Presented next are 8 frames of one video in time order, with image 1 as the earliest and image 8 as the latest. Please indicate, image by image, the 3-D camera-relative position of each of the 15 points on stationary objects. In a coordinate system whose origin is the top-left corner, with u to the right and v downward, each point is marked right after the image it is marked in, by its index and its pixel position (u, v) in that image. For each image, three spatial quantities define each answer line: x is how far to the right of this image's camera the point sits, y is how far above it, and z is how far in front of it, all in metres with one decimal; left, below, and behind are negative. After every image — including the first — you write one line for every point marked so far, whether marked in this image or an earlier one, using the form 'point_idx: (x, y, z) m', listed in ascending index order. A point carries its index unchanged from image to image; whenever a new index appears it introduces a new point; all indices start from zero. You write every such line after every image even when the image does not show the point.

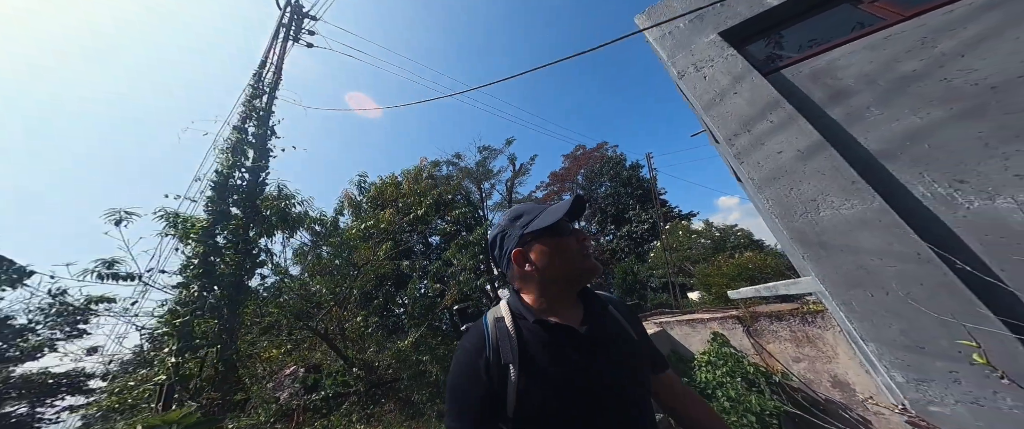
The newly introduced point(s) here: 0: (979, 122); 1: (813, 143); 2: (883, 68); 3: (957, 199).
0: (+2.6, +0.5, +1.6) m
1: (+2.1, +0.5, +1.9) m
2: (+2.5, +1.0, +1.9) m
3: (+2.5, +0.1, +1.6) m
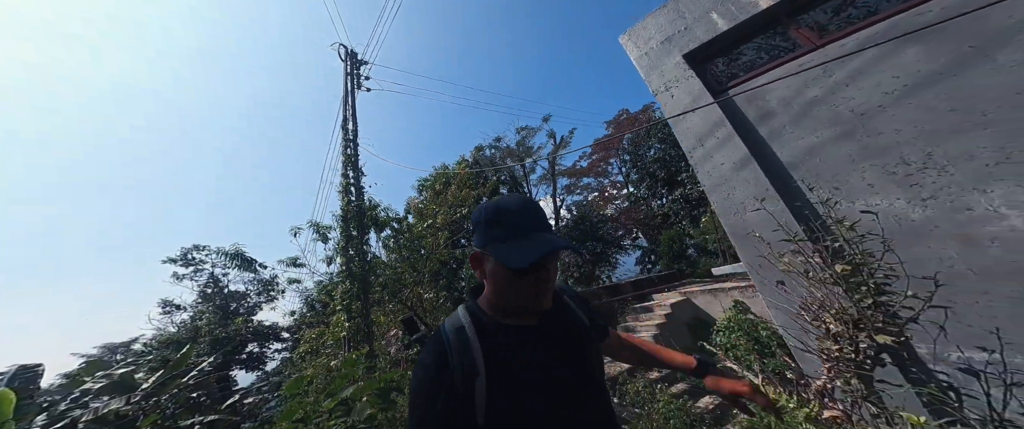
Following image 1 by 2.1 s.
0: (+2.5, +0.5, +2.1) m
1: (+2.1, +0.5, +2.5) m
2: (+2.4, +1.0, +2.4) m
3: (+2.4, +0.1, +2.2) m
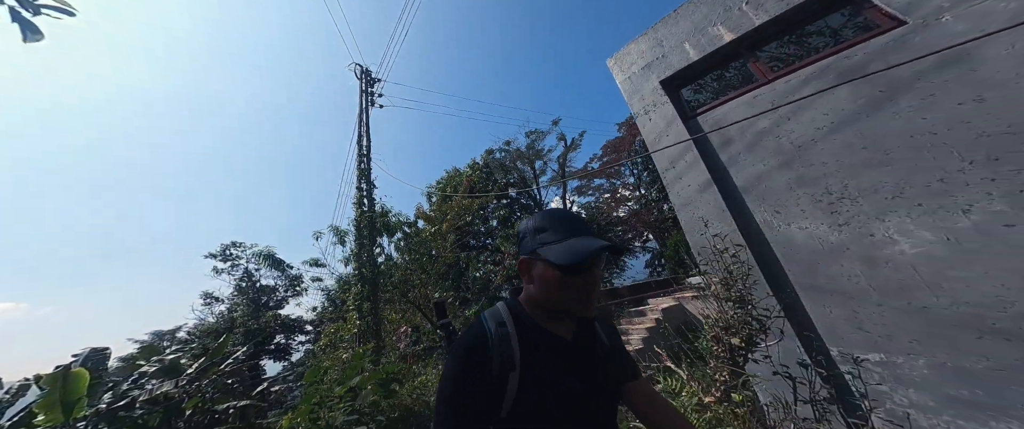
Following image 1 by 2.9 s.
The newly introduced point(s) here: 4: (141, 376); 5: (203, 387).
0: (+2.3, +0.3, +2.4) m
1: (+1.9, +0.3, +2.8) m
2: (+2.2, +0.8, +2.7) m
3: (+2.2, -0.1, +2.5) m
4: (-4.2, -1.8, +3.3) m
5: (-3.6, -2.0, +3.4) m
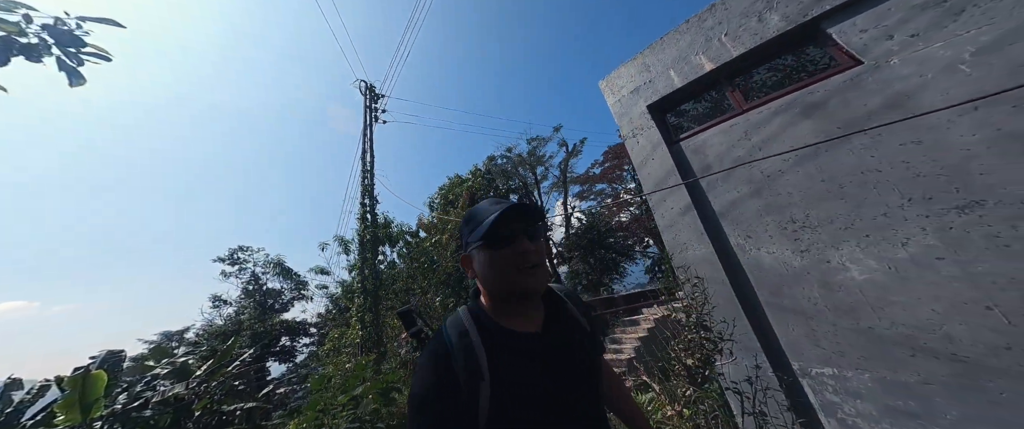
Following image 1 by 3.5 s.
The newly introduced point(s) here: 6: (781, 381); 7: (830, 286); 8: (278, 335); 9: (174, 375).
0: (+2.2, +0.1, +2.6) m
1: (+1.8, +0.1, +3.0) m
2: (+2.1, +0.6, +2.9) m
3: (+2.2, -0.3, +2.7) m
4: (-4.2, -2.0, +3.6) m
5: (-3.7, -2.2, +3.6) m
6: (+2.2, -1.3, +2.4) m
7: (+2.4, -0.5, +2.2) m
8: (-10.2, -5.3, +12.9) m
9: (-4.0, -2.0, +3.5) m
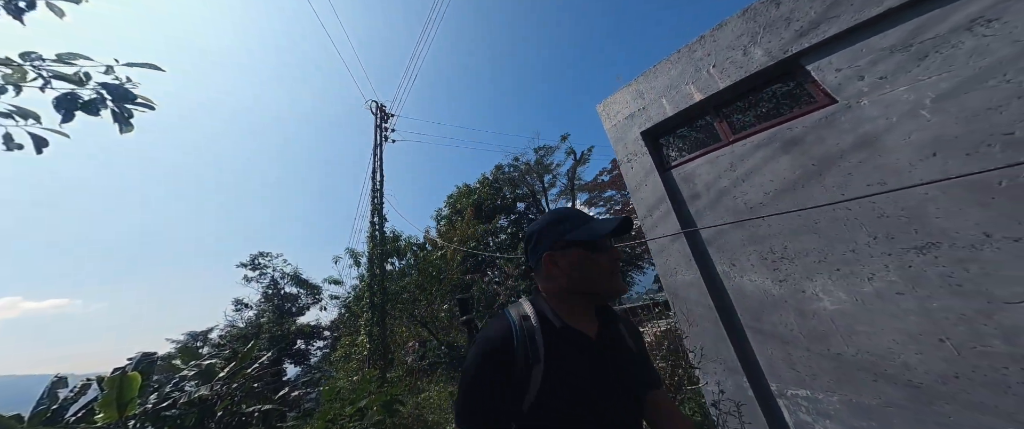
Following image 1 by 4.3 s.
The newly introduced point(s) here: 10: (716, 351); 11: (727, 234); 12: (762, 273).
0: (+2.2, -0.1, +2.8) m
1: (+1.8, -0.2, +3.2) m
2: (+2.1, +0.4, +3.0) m
3: (+2.1, -0.6, +2.8) m
4: (-4.3, -2.3, +3.9) m
5: (-3.7, -2.5, +3.9) m
6: (+2.1, -1.6, +2.5) m
7: (+2.3, -0.8, +2.3) m
8: (-9.9, -5.7, +13.4) m
9: (-4.1, -2.2, +3.8) m
10: (+2.0, -1.3, +2.8) m
11: (+2.1, -0.2, +2.9) m
12: (+2.2, -0.5, +2.6) m
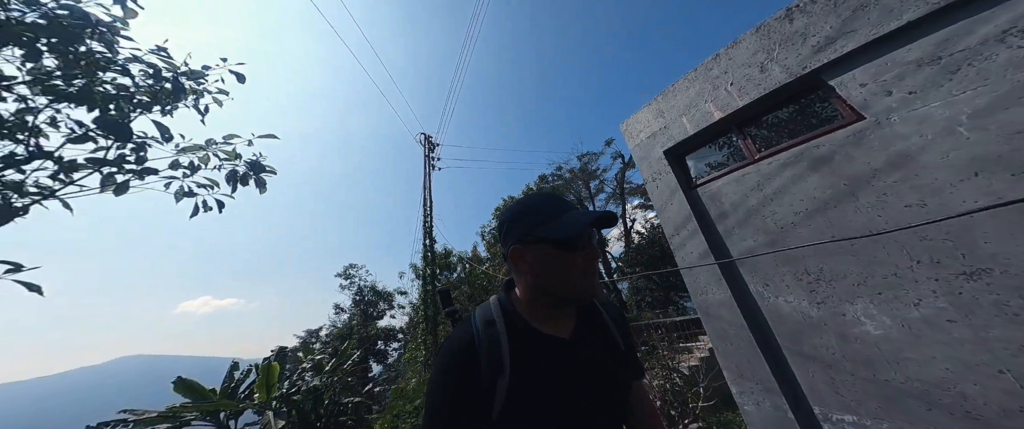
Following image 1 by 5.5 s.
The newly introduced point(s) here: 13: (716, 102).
0: (+2.4, -0.3, +2.7) m
1: (+2.1, -0.4, +3.1) m
2: (+2.3, +0.2, +2.9) m
3: (+2.4, -0.7, +2.7) m
4: (-3.6, -2.7, +4.8) m
5: (-3.1, -2.9, +4.8) m
6: (+2.4, -1.8, +2.4) m
7: (+2.5, -0.9, +2.2) m
8: (-7.4, -6.6, +15.1) m
9: (-3.5, -2.7, +4.7) m
10: (+2.3, -1.5, +2.8) m
11: (+2.4, -0.4, +2.8) m
12: (+2.4, -0.7, +2.5) m
13: (+2.2, +1.2, +3.1) m
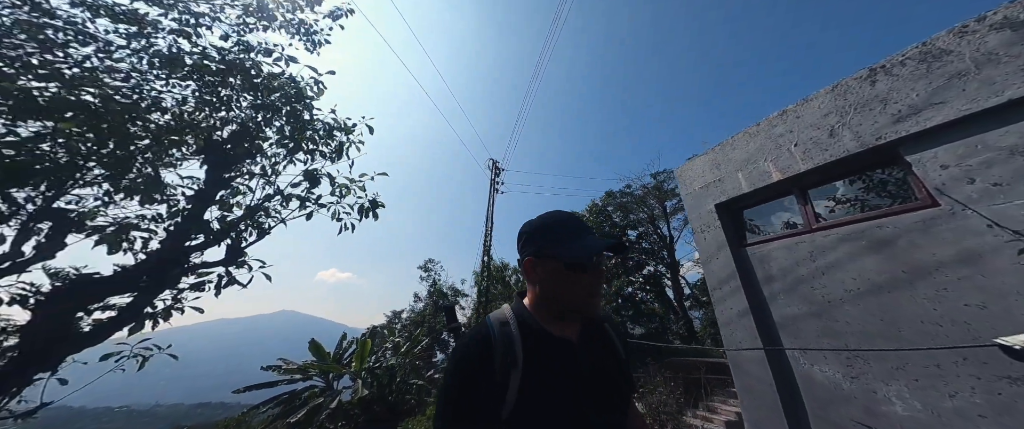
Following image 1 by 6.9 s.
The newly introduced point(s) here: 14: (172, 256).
0: (+2.7, -0.9, +2.7) m
1: (+2.6, -0.9, +3.2) m
2: (+2.8, -0.4, +3.0) m
3: (+2.7, -1.3, +2.7) m
4: (-2.8, -2.9, +6.2) m
5: (-2.3, -3.1, +6.0) m
6: (+2.5, -2.3, +2.4) m
7: (+2.7, -1.5, +2.2) m
8: (-4.4, -6.8, +17.0) m
9: (-2.7, -2.9, +6.0) m
10: (+2.5, -2.0, +2.8) m
11: (+2.7, -0.9, +2.8) m
12: (+2.7, -1.3, +2.5) m
13: (+2.8, +0.6, +3.1) m
14: (-3.0, -0.4, +2.5) m
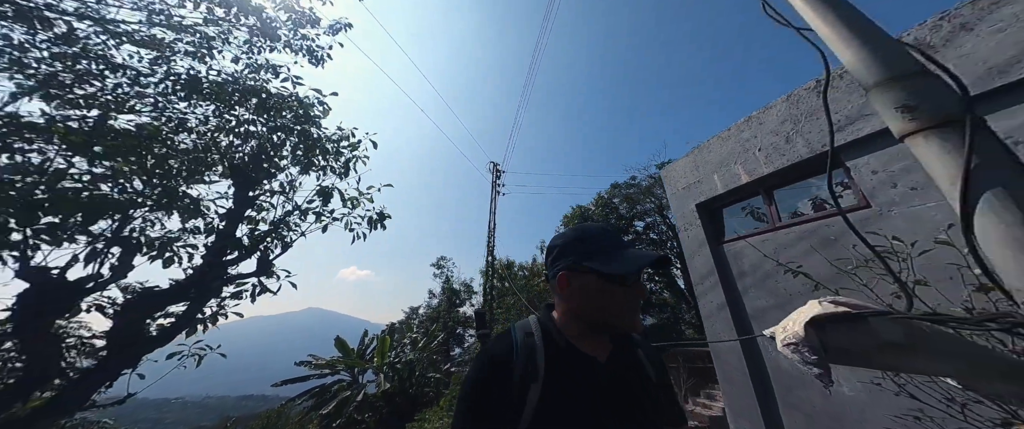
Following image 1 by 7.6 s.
0: (+2.6, -0.9, +2.9) m
1: (+2.5, -0.9, +3.5) m
2: (+2.7, -0.4, +3.2) m
3: (+2.6, -1.3, +3.0) m
4: (-2.7, -3.1, +6.7) m
5: (-2.2, -3.2, +6.5) m
6: (+2.5, -2.3, +2.7) m
7: (+2.6, -1.5, +2.4) m
8: (-3.7, -6.8, +17.6) m
9: (-2.5, -3.0, +6.5) m
10: (+2.5, -2.0, +3.0) m
11: (+2.6, -0.9, +3.0) m
12: (+2.6, -1.3, +2.7) m
13: (+2.7, +0.7, +3.3) m
14: (-3.1, -0.6, +3.0) m
